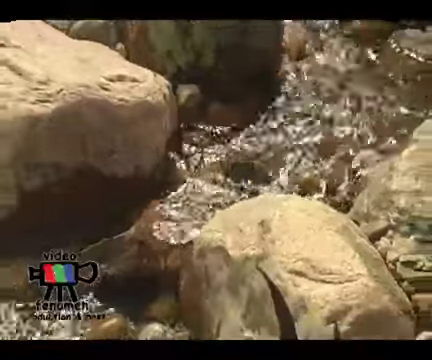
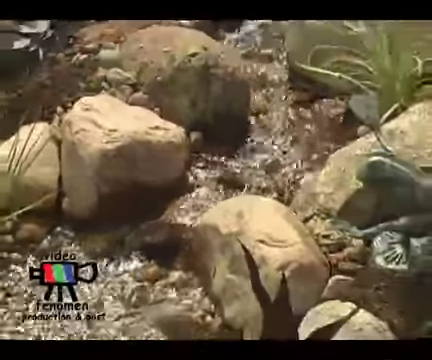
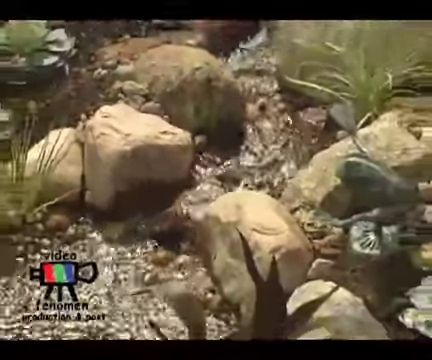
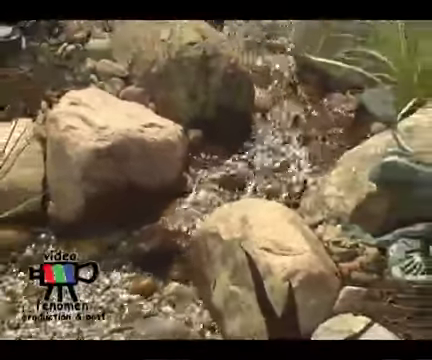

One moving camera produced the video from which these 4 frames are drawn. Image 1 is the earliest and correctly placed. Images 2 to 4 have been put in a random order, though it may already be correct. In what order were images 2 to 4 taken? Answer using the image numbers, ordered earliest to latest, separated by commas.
4, 2, 3
